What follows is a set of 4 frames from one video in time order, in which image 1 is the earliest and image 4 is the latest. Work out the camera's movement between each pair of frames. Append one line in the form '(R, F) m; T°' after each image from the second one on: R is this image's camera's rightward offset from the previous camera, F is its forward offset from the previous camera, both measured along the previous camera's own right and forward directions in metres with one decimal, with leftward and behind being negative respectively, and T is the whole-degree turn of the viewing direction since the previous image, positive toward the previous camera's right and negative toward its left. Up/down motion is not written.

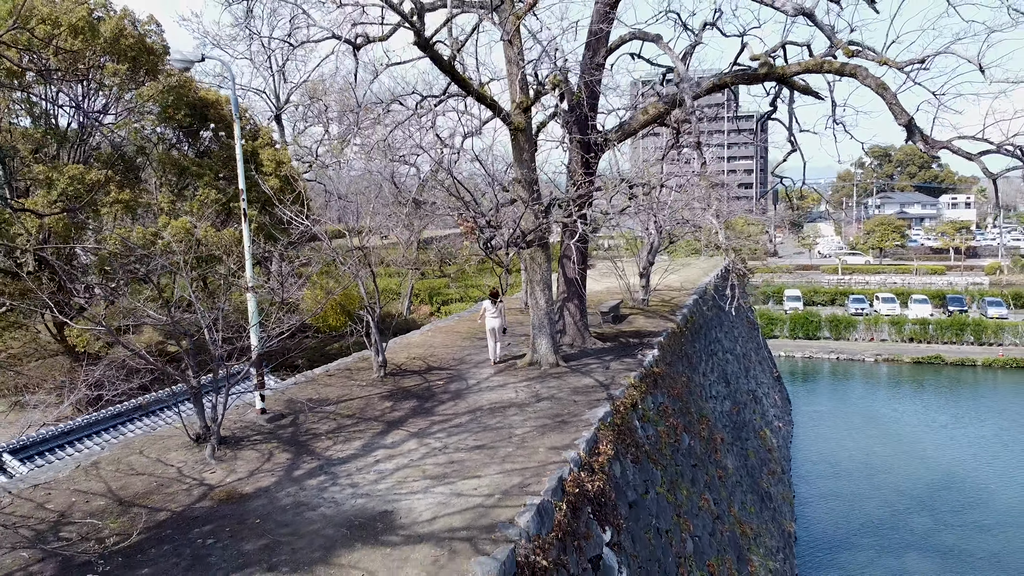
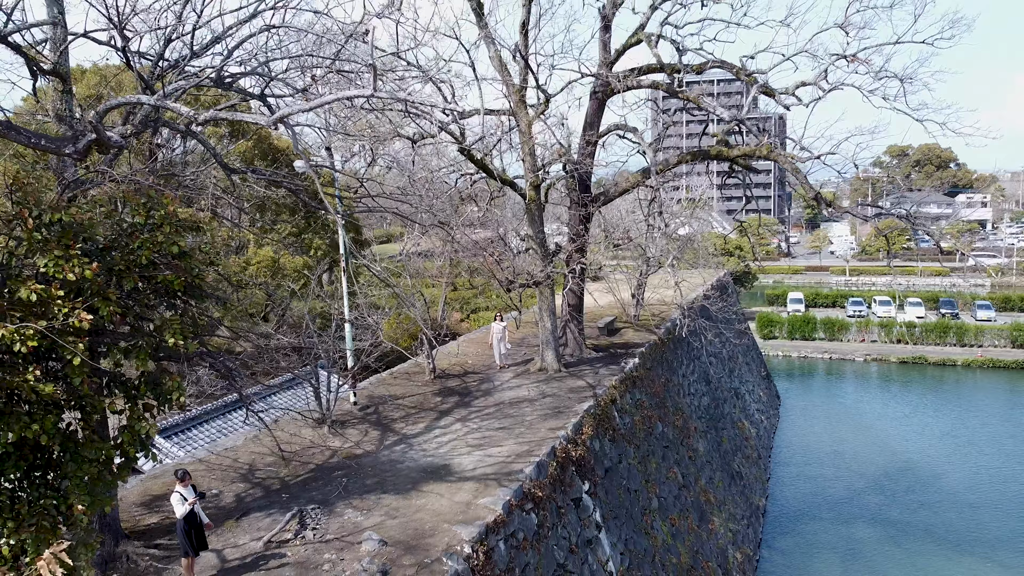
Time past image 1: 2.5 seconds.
(+0.1, -2.3) m; -2°
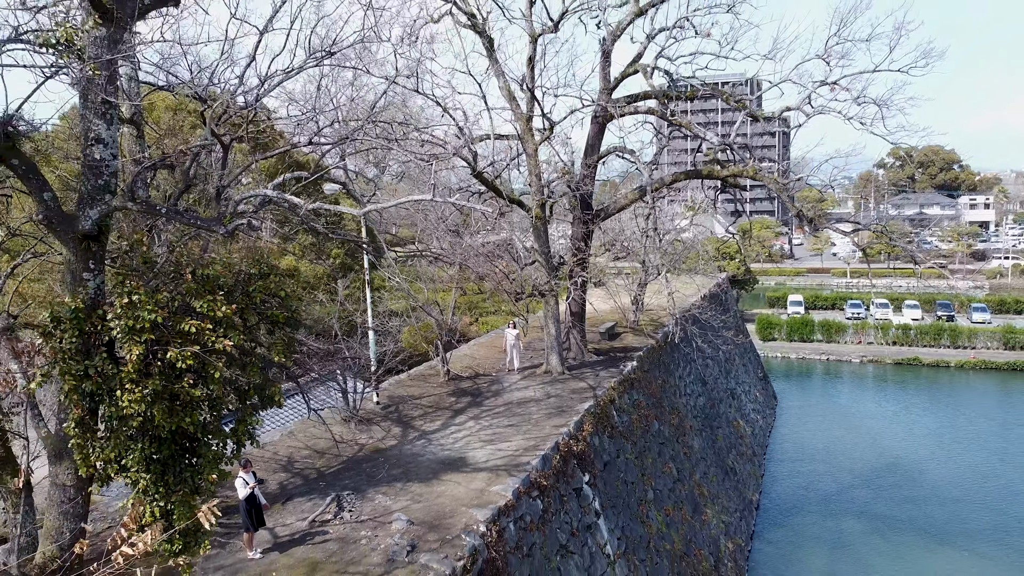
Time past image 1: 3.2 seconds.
(0.0, -0.8) m; 0°
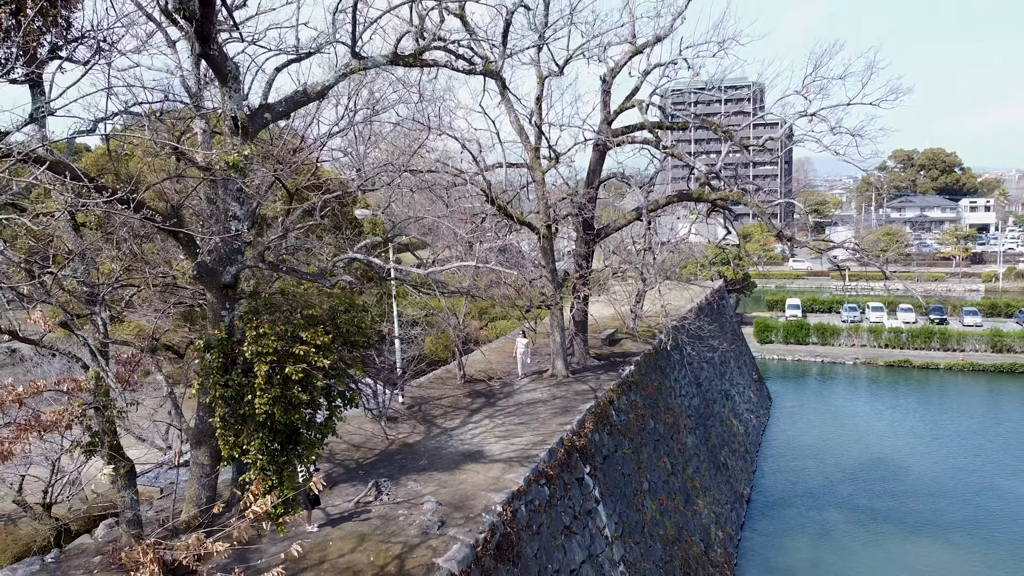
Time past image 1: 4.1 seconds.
(-0.1, -1.0) m; 0°
